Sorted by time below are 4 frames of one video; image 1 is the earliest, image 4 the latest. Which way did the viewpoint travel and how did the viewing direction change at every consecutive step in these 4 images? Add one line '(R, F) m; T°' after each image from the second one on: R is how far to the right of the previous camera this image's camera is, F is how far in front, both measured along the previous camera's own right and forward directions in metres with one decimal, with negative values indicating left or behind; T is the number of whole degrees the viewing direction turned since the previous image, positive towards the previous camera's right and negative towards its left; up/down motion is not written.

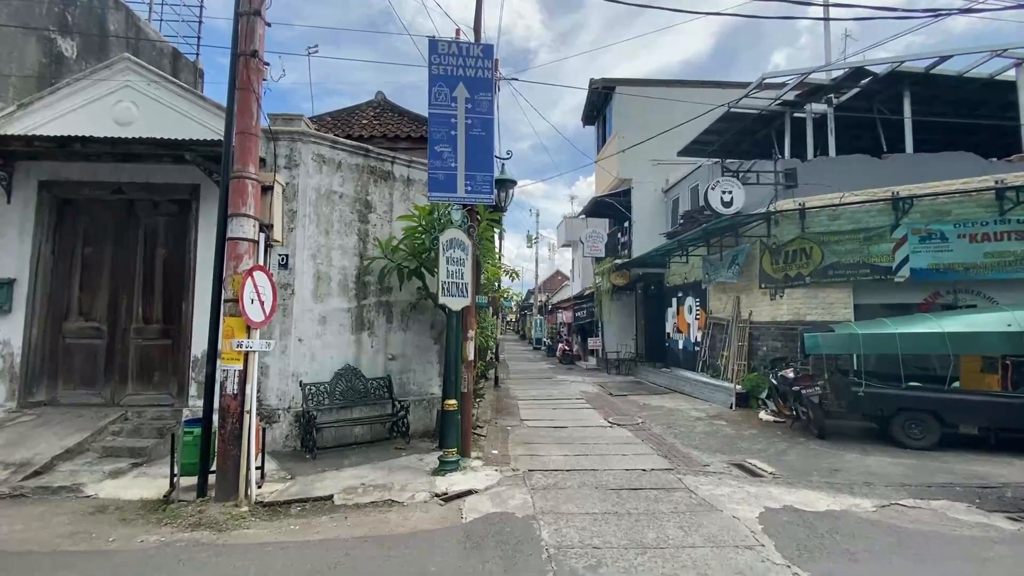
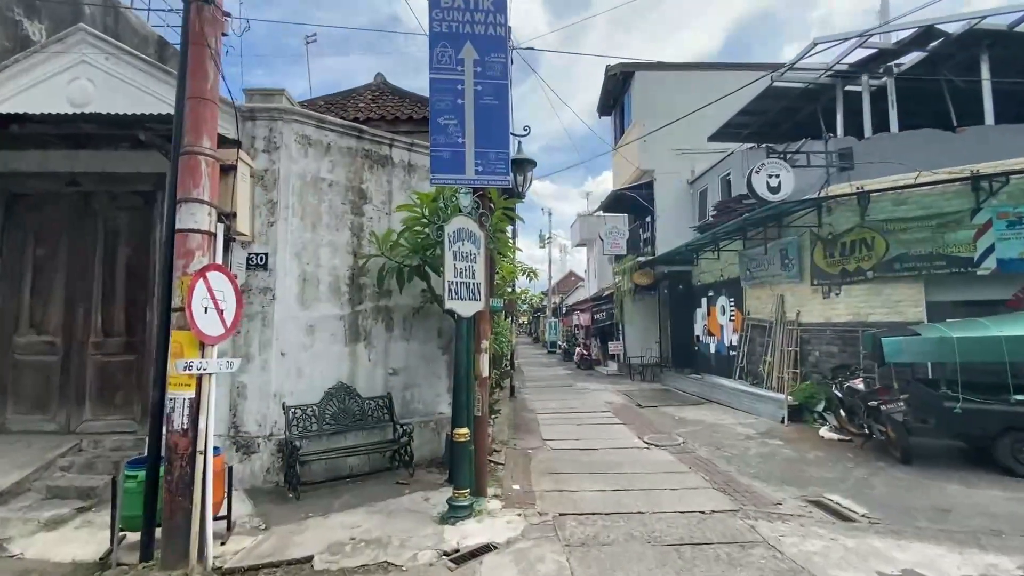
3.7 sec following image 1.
(-0.1, +1.3) m; -1°
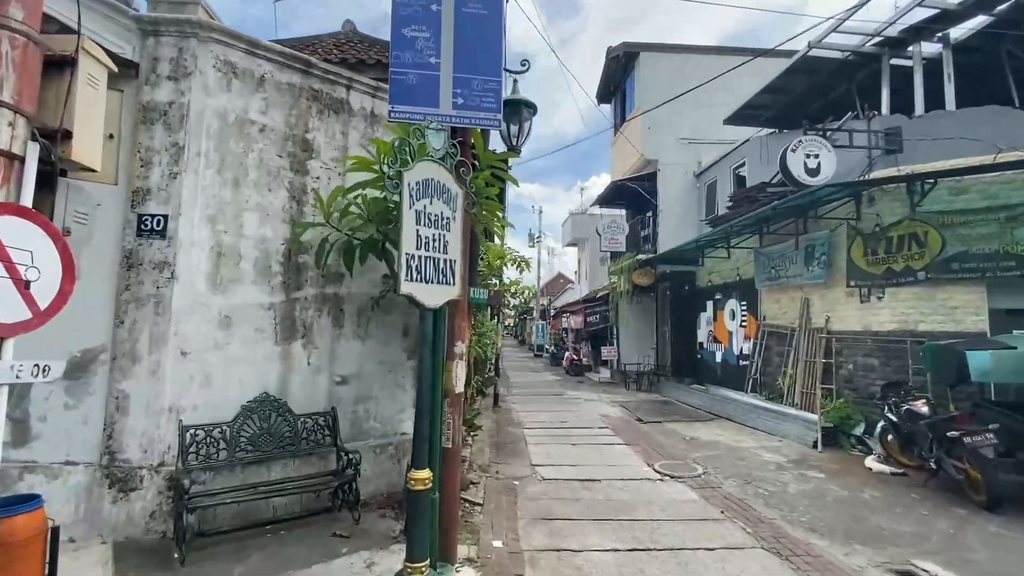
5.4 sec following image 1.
(0.0, +1.7) m; +2°
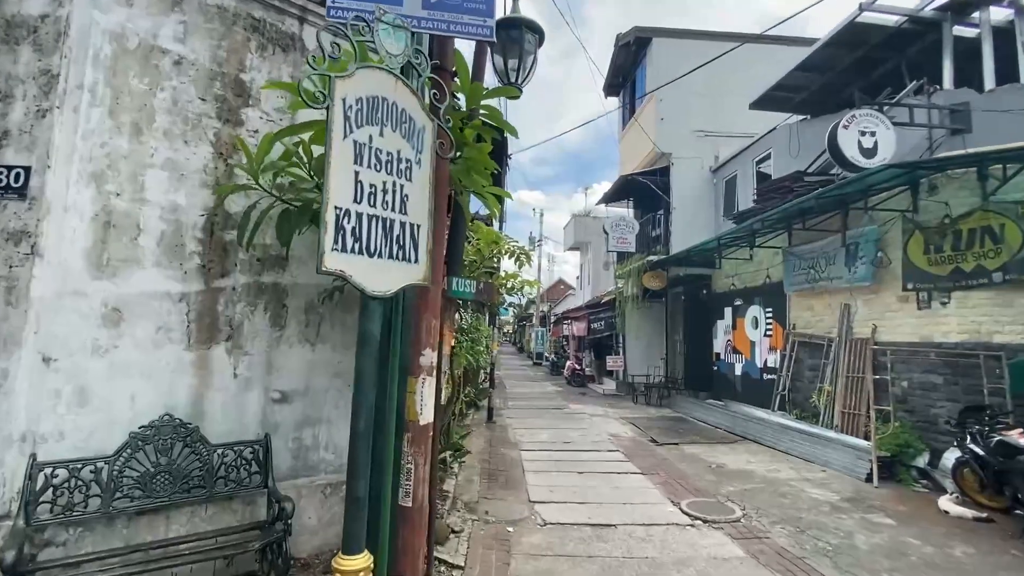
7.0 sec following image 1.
(0.0, +1.4) m; 0°
